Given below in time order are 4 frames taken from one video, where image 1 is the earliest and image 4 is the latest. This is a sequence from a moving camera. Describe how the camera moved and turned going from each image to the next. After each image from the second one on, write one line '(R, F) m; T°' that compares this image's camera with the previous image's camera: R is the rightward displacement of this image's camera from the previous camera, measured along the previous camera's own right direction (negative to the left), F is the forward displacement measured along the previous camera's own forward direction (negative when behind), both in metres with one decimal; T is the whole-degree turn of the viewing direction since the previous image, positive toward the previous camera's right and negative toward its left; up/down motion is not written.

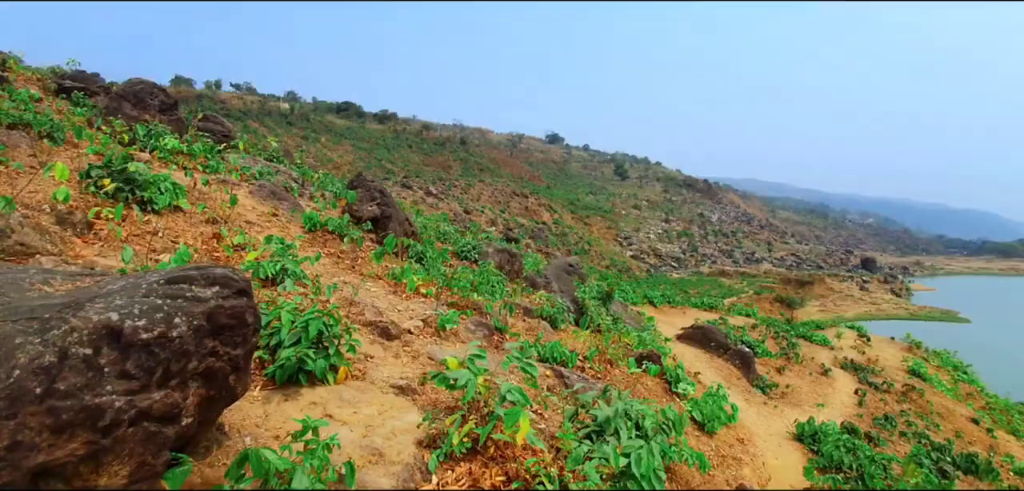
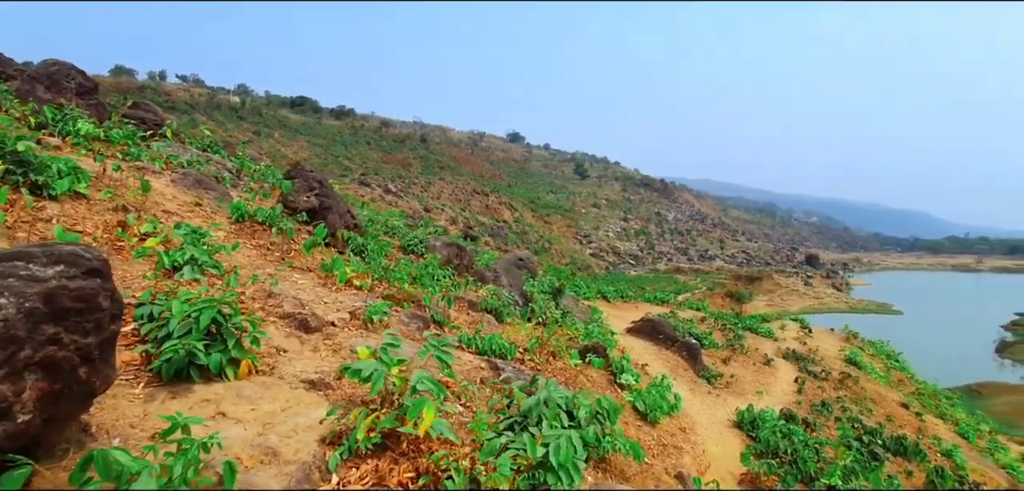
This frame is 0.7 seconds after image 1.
(+0.1, +0.1) m; +4°
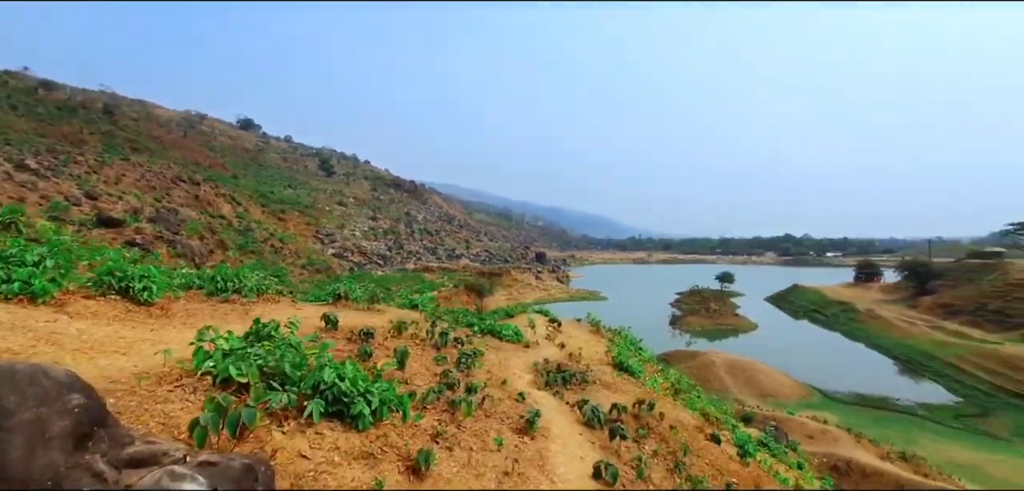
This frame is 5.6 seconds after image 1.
(+2.5, +6.5) m; +24°
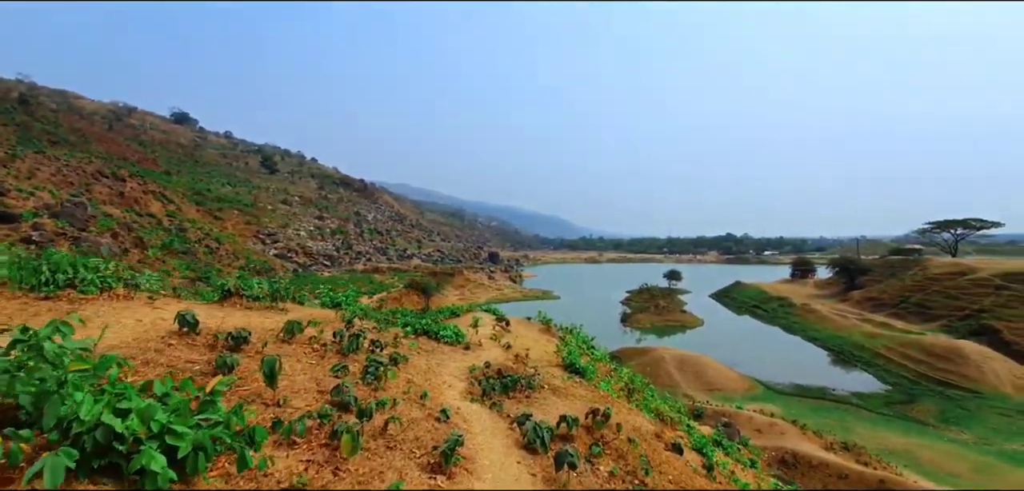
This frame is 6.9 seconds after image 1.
(+0.3, +1.3) m; +5°
